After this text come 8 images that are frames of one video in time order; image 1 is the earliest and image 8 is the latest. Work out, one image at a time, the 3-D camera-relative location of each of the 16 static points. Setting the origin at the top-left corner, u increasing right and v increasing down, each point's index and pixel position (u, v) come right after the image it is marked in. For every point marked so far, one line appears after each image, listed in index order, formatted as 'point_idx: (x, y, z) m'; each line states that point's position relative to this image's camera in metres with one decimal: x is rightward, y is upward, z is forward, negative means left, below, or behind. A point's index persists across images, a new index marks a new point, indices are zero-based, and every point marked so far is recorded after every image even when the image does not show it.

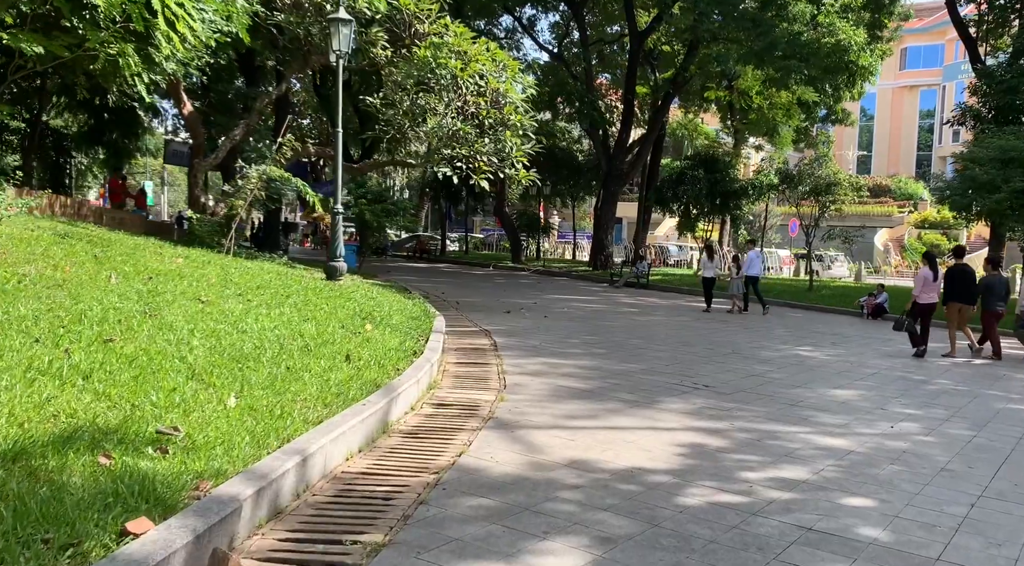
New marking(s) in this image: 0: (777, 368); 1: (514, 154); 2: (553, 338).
0: (+3.2, -1.1, +11.5) m
1: (+0.1, +2.3, +16.7) m
2: (+0.6, -0.8, +13.1) m
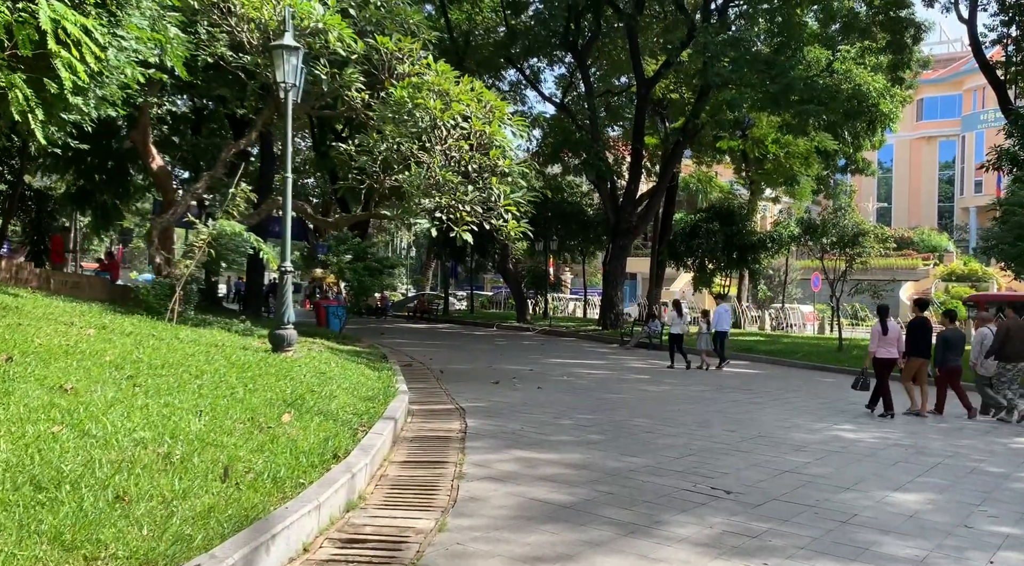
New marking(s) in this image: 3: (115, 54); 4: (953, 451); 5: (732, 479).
0: (+3.0, -1.8, +9.2) m
1: (-0.1, +1.3, +14.7) m
2: (+0.3, -1.6, +10.9) m
3: (-4.3, +2.5, +10.3) m
4: (+4.9, -1.9, +10.5) m
5: (+1.9, -1.7, +8.0) m
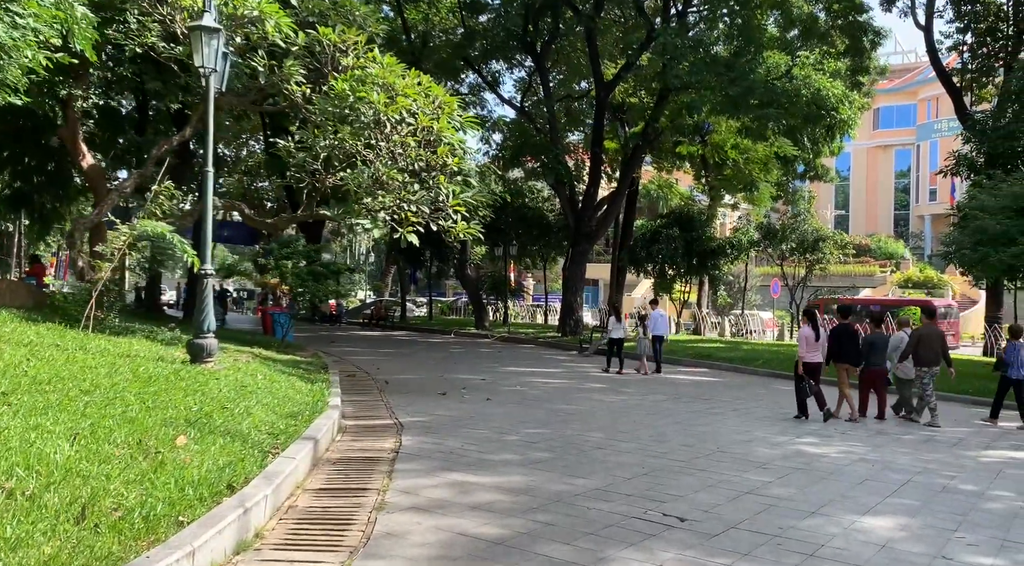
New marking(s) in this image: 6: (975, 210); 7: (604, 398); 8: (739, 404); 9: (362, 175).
0: (+2.4, -1.8, +8.5) m
1: (-0.9, +1.2, +13.9) m
2: (-0.3, -1.6, +10.1) m
3: (-4.9, +2.5, +9.3) m
4: (+4.3, -2.0, +9.9) m
5: (+1.3, -1.7, +7.3) m
6: (+8.9, +1.4, +18.3) m
7: (+1.5, -1.9, +15.2) m
8: (+3.6, -1.9, +15.1) m
9: (-2.3, +1.6, +14.3) m
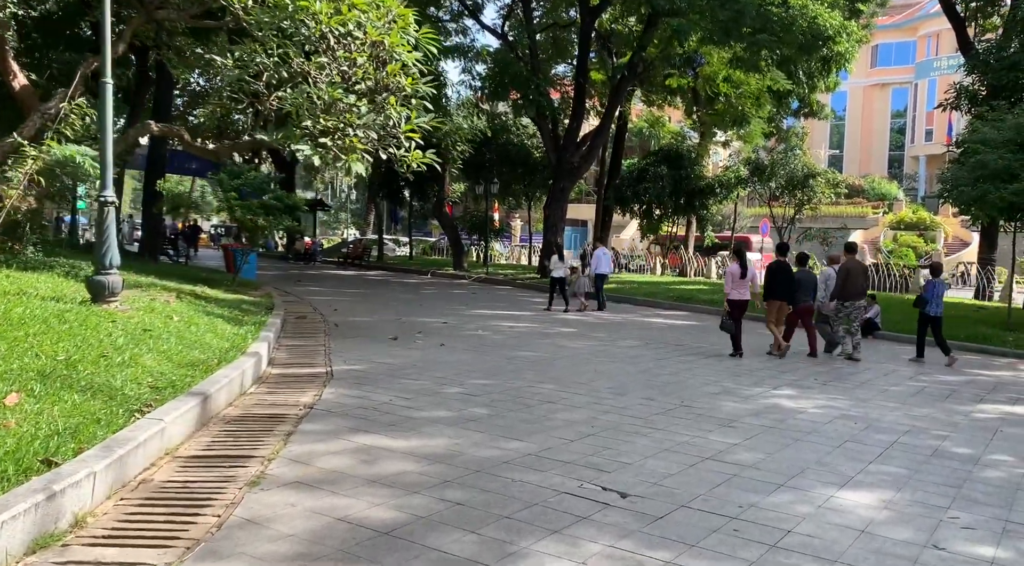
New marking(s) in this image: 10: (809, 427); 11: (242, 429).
0: (+1.8, -1.3, +7.4) m
1: (-1.5, +2.1, +12.6) m
2: (-0.8, -1.0, +9.0) m
3: (-5.4, +3.1, +7.9) m
4: (+3.7, -1.4, +8.9) m
5: (+0.8, -1.2, +6.2) m
6: (+8.3, +2.5, +17.1) m
7: (+0.9, -0.9, +14.1) m
8: (+3.0, -1.0, +14.0) m
9: (-2.8, +2.6, +13.0) m
10: (+2.7, -1.3, +8.7) m
11: (-1.9, -1.0, +6.5) m
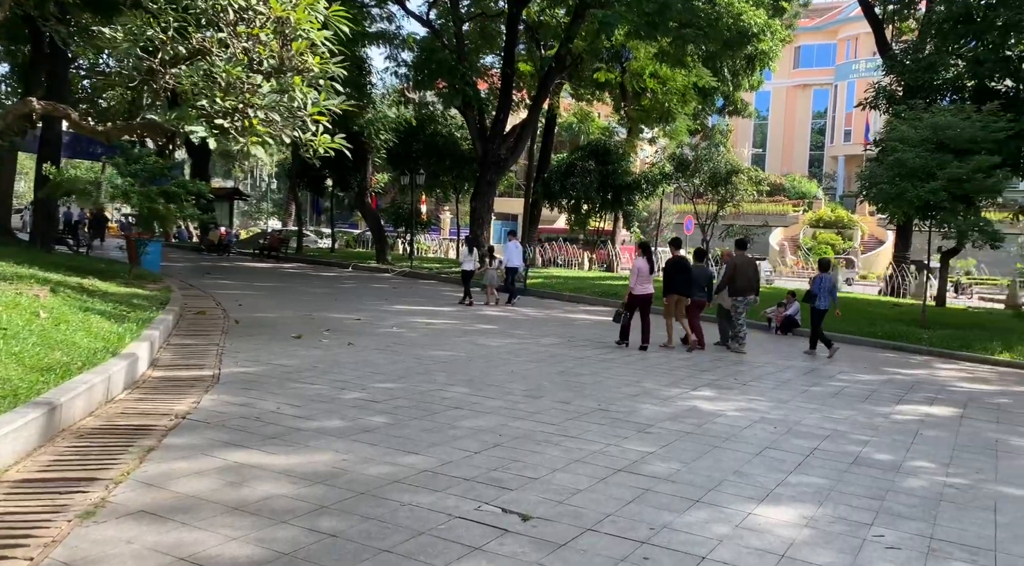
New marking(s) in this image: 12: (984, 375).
0: (+1.1, -1.3, +7.0) m
1: (-2.6, +2.1, +11.8) m
2: (-1.7, -0.9, +8.3) m
3: (-6.2, +3.1, +6.9) m
4: (+2.9, -1.4, +8.5) m
5: (+0.2, -1.2, +5.6) m
6: (+6.9, +2.5, +17.0) m
7: (-0.4, -0.8, +13.6) m
8: (+1.8, -0.9, +13.6) m
9: (-4.0, +2.6, +12.1) m
10: (+1.9, -1.3, +8.2) m
11: (-2.5, -1.0, +5.8) m
12: (+6.9, -1.3, +14.0) m
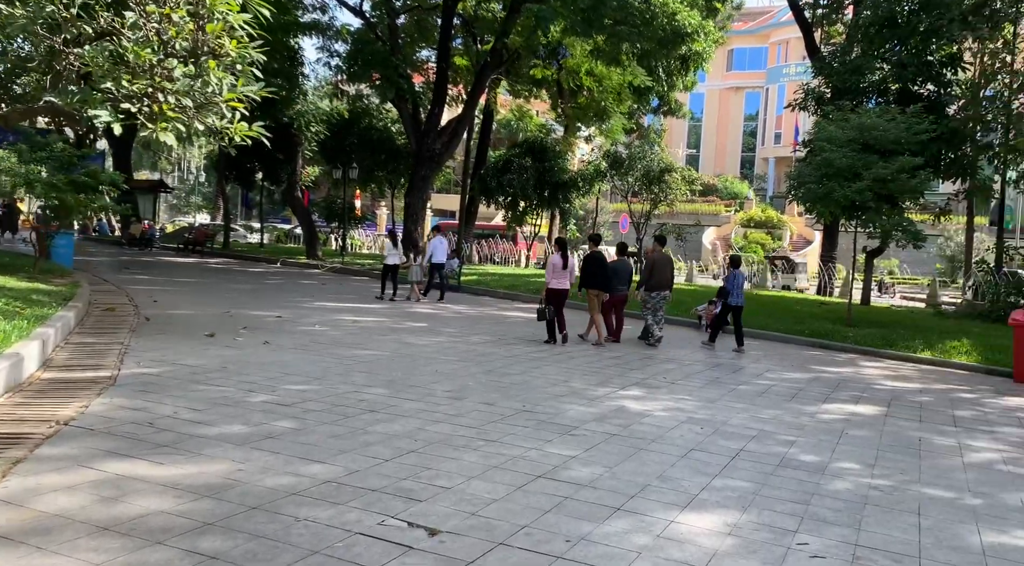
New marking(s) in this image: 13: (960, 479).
0: (+0.5, -1.3, +6.7) m
1: (-3.5, +2.2, +11.3) m
2: (-2.4, -0.9, +7.9) m
3: (-6.7, +3.2, +6.1) m
4: (+2.2, -1.3, +8.4) m
5: (-0.3, -1.2, +5.3) m
6: (+5.6, +2.5, +17.1) m
7: (-1.4, -0.8, +13.2) m
8: (+0.7, -0.9, +13.4) m
9: (-4.9, +2.7, +11.5) m
10: (+1.2, -1.3, +8.0) m
11: (-3.0, -0.9, +5.3) m
12: (+5.8, -1.3, +14.1) m
13: (+3.5, -1.5, +7.4) m
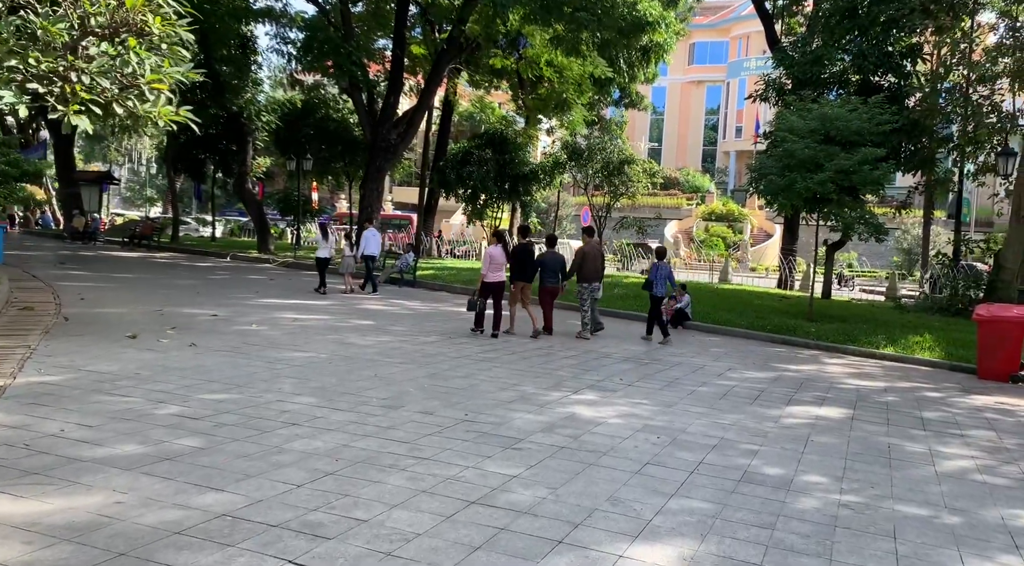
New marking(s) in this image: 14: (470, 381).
0: (+0.1, -1.2, +6.0) m
1: (-4.1, +2.2, +10.4) m
2: (-2.8, -0.9, +7.1) m
3: (-7.1, +3.2, +5.1) m
4: (+1.7, -1.3, +7.7) m
5: (-0.7, -1.2, +4.6) m
6: (+4.7, +2.6, +16.6) m
7: (-2.1, -0.8, +12.4) m
8: (+0.1, -0.9, +12.7) m
9: (-5.5, +2.7, +10.5) m
10: (+0.7, -1.3, +7.3) m
11: (-3.4, -1.0, +4.4) m
12: (+5.1, -1.2, +13.6) m
13: (+3.1, -1.5, +6.9) m
14: (-0.4, -1.0, +9.7) m
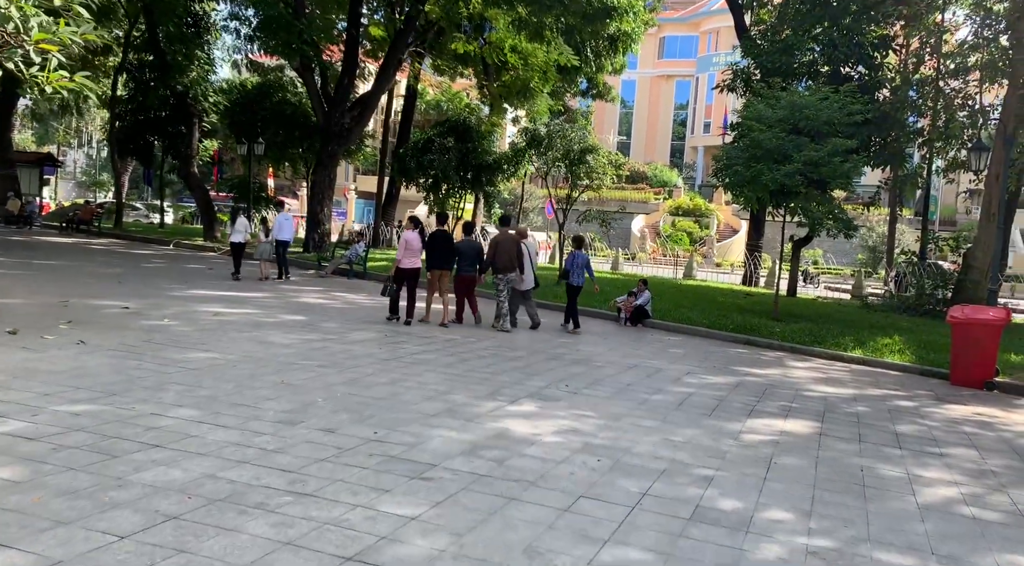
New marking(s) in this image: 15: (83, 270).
0: (-0.4, -1.2, +4.9) m
1: (-4.7, +2.3, +9.1) m
2: (-3.4, -0.8, +5.8) m
3: (-7.5, +3.3, +3.7) m
4: (+1.1, -1.3, +6.7) m
5: (-1.2, -1.2, +3.4) m
6: (+3.9, +2.7, +15.6) m
7: (-2.8, -0.7, +11.2) m
8: (-0.7, -0.8, +11.5) m
9: (-6.1, +2.8, +9.2) m
10: (+0.1, -1.2, +6.2) m
11: (-3.9, -0.9, +3.2) m
12: (+4.3, -1.2, +12.6) m
13: (+2.5, -1.5, +5.8) m
14: (-1.1, -1.0, +8.6) m
15: (-8.7, +0.3, +18.9) m
